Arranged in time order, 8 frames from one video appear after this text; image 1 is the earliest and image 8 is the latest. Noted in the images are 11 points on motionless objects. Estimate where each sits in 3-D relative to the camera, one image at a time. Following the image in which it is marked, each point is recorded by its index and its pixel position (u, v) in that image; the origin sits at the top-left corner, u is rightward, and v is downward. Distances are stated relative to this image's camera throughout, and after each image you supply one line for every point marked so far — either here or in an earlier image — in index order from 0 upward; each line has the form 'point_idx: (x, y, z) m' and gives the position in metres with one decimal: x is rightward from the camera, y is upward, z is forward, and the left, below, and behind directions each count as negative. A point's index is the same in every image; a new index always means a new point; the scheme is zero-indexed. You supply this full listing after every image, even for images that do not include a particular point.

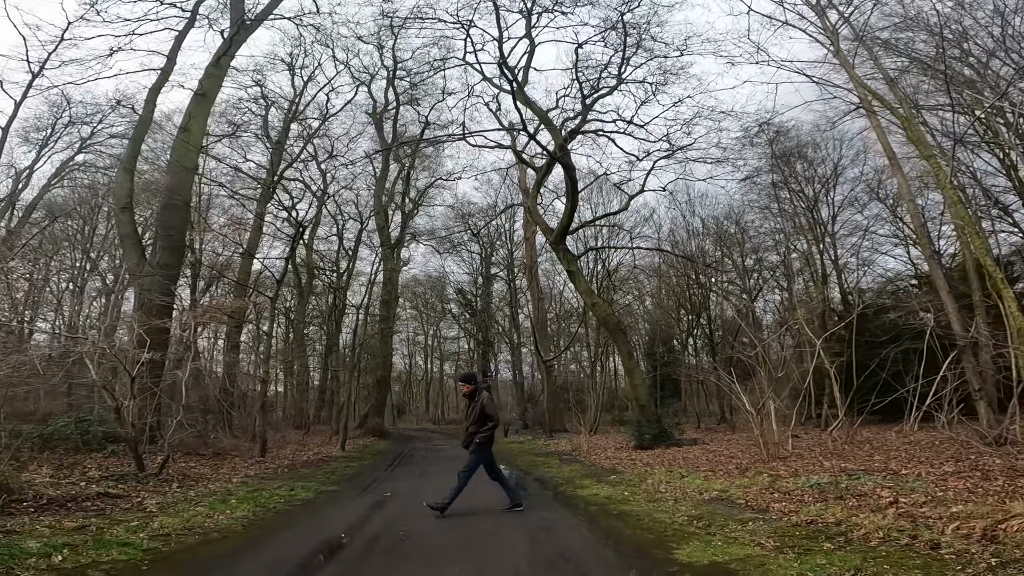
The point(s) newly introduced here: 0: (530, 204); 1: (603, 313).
0: (+0.5, +2.3, +16.0) m
1: (+2.0, -0.6, +13.2) m
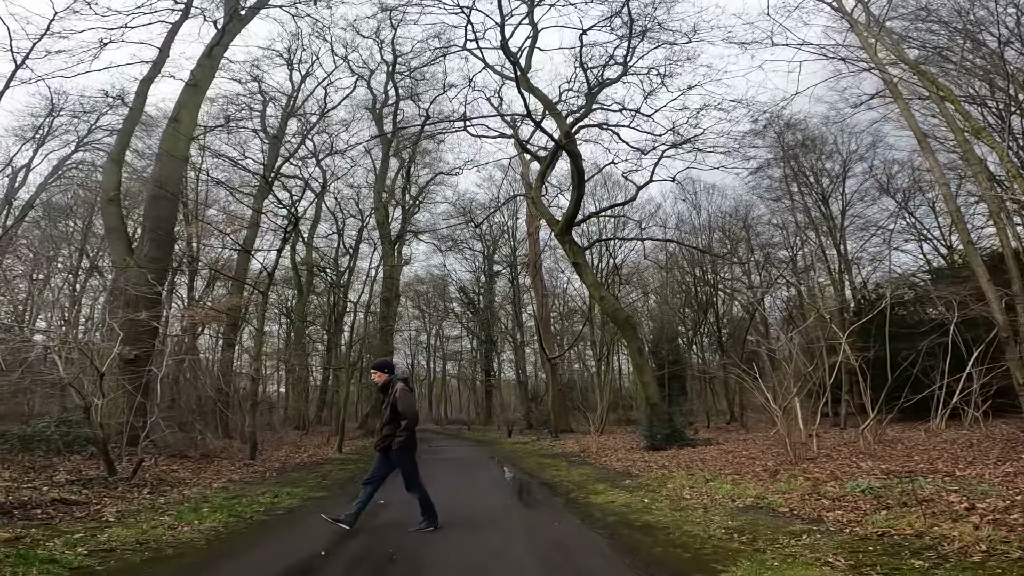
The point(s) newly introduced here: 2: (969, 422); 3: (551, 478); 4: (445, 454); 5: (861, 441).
0: (+0.6, +2.5, +15.4) m
1: (+2.1, -0.4, +12.6) m
2: (+9.5, -2.8, +12.3) m
3: (+0.5, -2.5, +7.9) m
4: (-1.5, -3.6, +12.9) m
5: (+5.3, -2.3, +8.9) m
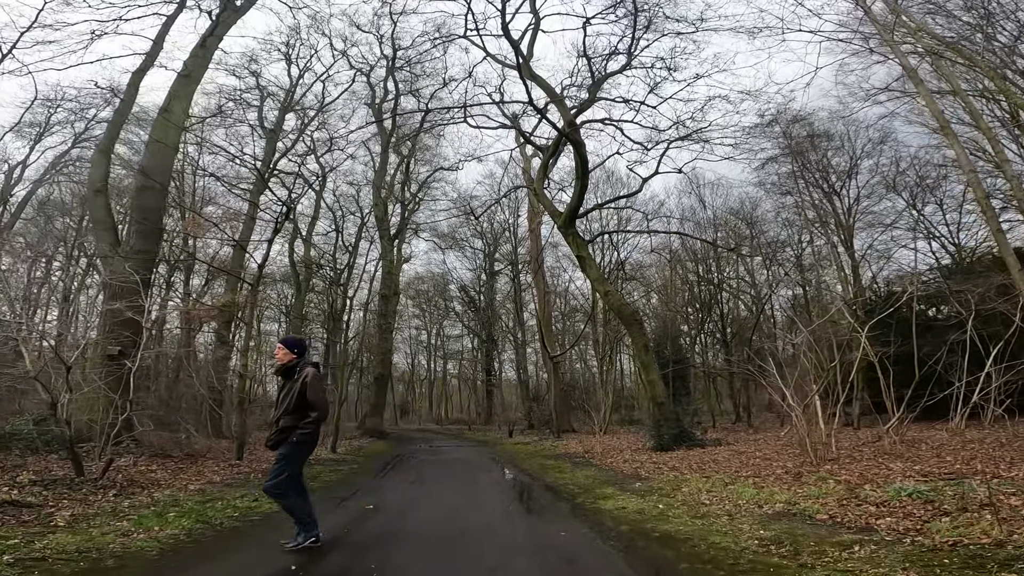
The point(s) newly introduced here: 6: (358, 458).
0: (+0.6, +2.6, +14.9) m
1: (+2.1, -0.3, +12.1) m
2: (+9.5, -2.7, +11.8) m
3: (+0.6, -2.4, +7.4) m
4: (-1.4, -3.5, +12.4) m
5: (+5.3, -2.2, +8.4) m
6: (-3.0, -3.3, +11.4) m
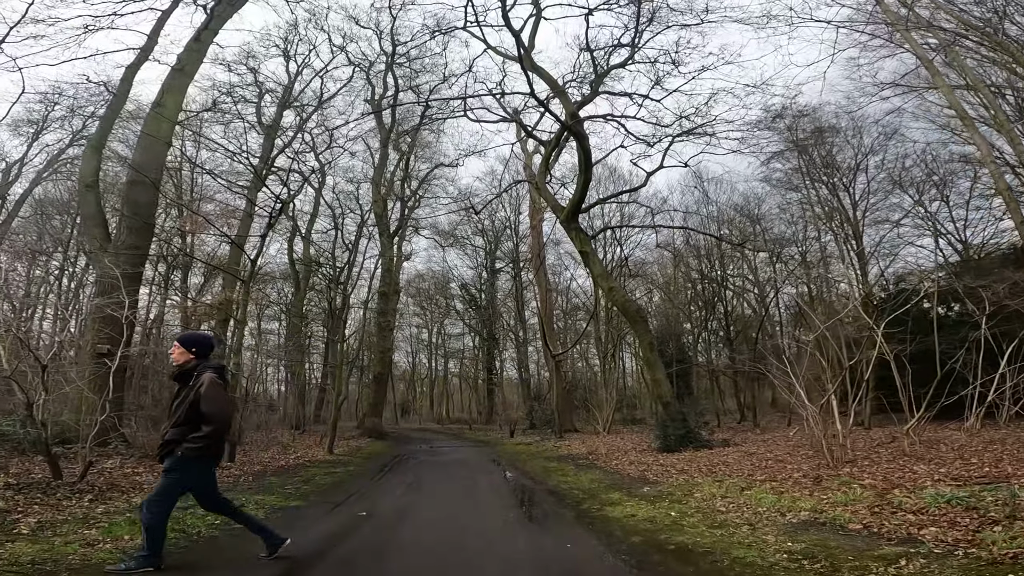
0: (+0.7, +2.7, +14.6) m
1: (+2.2, -0.2, +11.8) m
2: (+9.6, -2.6, +11.4) m
3: (+0.6, -2.3, +7.1) m
4: (-1.4, -3.4, +12.1) m
5: (+5.3, -2.1, +8.0) m
6: (-3.0, -3.2, +11.0) m
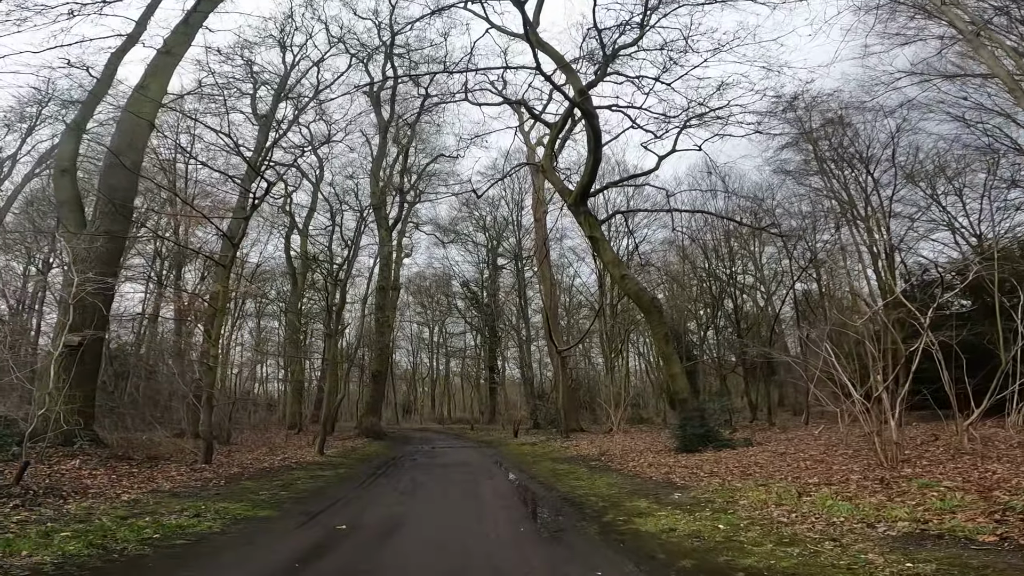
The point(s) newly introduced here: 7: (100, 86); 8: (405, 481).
0: (+0.7, +2.9, +13.7) m
1: (+2.3, 0.0, +11.0) m
2: (+9.7, -2.4, +10.6) m
3: (+0.6, -2.1, +6.2) m
4: (-1.3, -3.2, +11.2) m
5: (+5.4, -1.9, +7.2) m
6: (-2.9, -3.0, +10.2) m
7: (-10.5, +5.2, +15.0) m
8: (-1.3, -2.3, +7.2) m
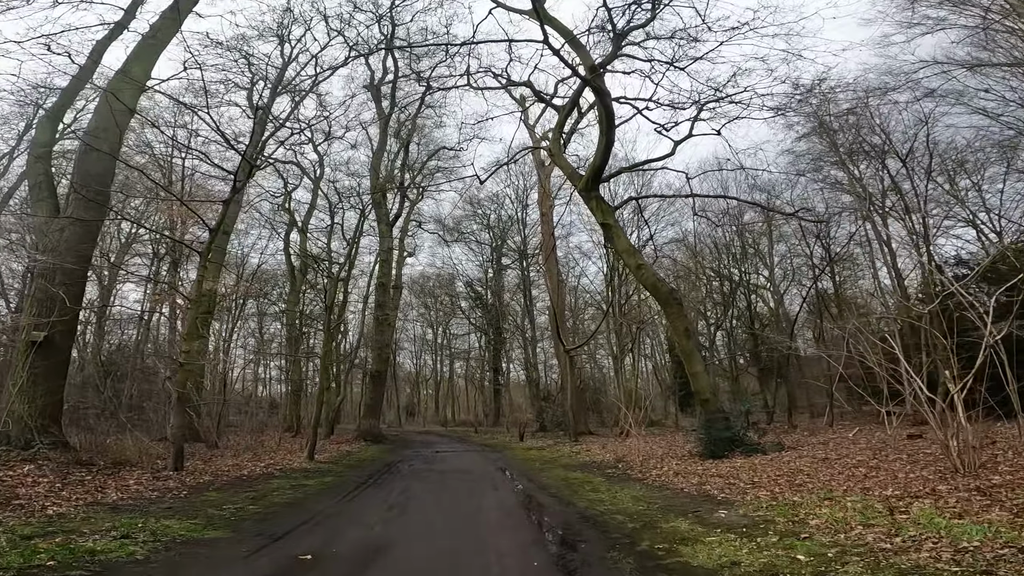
0: (+0.9, +3.0, +12.9) m
1: (+2.4, +0.2, +10.1) m
2: (+9.8, -2.2, +9.6) m
3: (+0.7, -1.9, +5.3) m
4: (-1.2, -3.1, +10.4) m
5: (+5.5, -1.7, +6.3) m
6: (-2.8, -2.8, +9.4) m
7: (-10.4, +5.3, +14.2) m
8: (-1.2, -2.2, +6.3) m
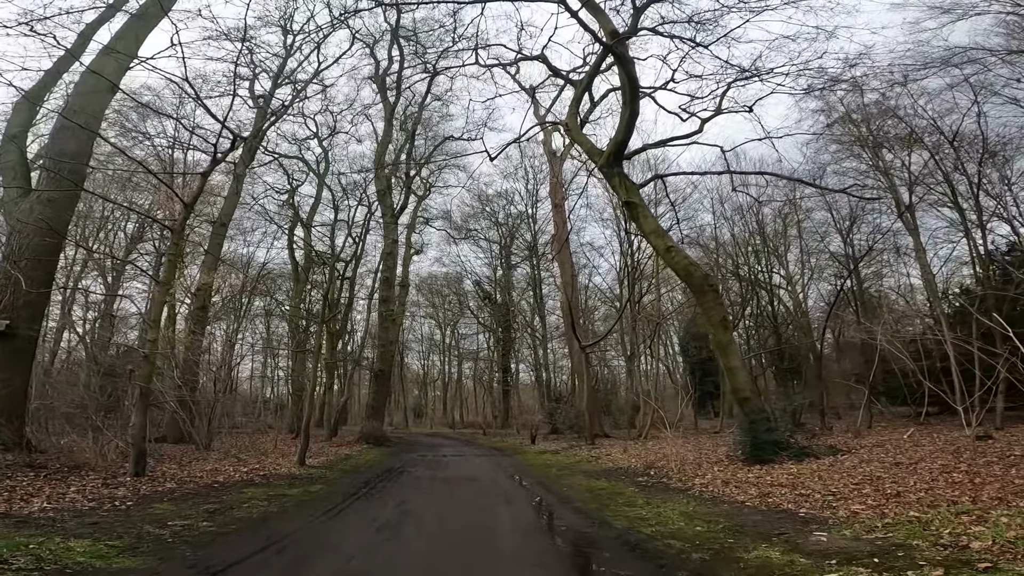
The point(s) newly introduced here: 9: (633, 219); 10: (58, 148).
0: (+1.1, +3.2, +11.8) m
1: (+2.6, +0.4, +9.0) m
2: (+10.0, -2.0, +8.4) m
3: (+0.9, -1.7, +4.3) m
4: (-1.0, -2.9, +9.3) m
5: (+5.6, -1.5, +5.2) m
6: (-2.6, -2.6, +8.4) m
7: (-10.1, +5.5, +13.4) m
8: (-1.0, -1.9, +5.3) m
9: (+2.0, +1.1, +9.6) m
10: (-7.6, +2.4, +9.9) m
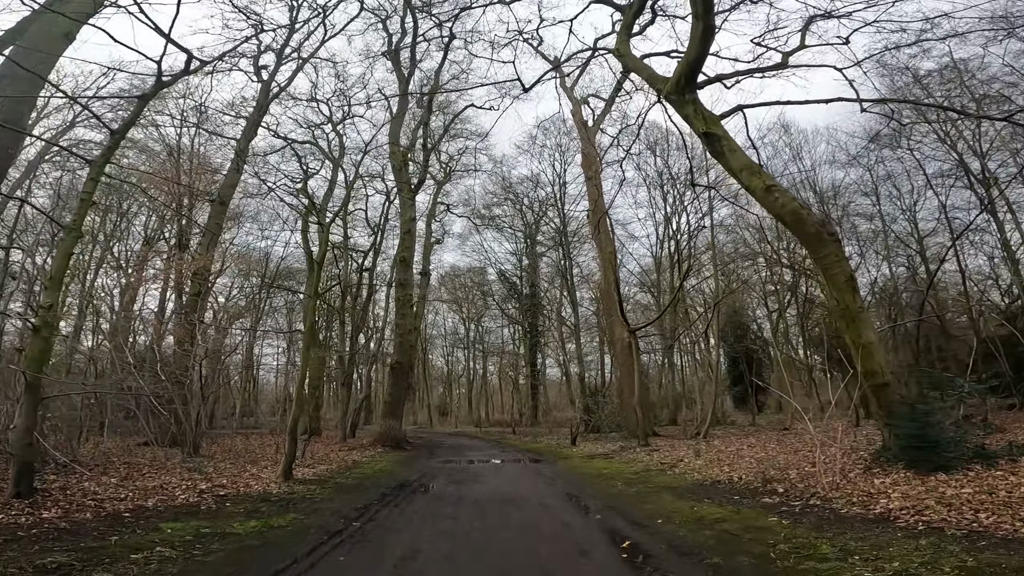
0: (+1.7, +3.8, +9.6) m
1: (+3.1, +0.9, +6.7) m
2: (+10.5, -1.3, +5.9) m
3: (+1.2, -1.2, +2.1) m
4: (-0.4, -2.4, +7.2) m
5: (+6.0, -0.9, +2.8) m
6: (-2.0, -2.2, +6.3) m
7: (-9.5, +5.9, +11.6) m
8: (-0.6, -1.5, +3.1) m
9: (+2.5, +1.6, +7.3) m
10: (-7.1, +2.8, +8.0) m
